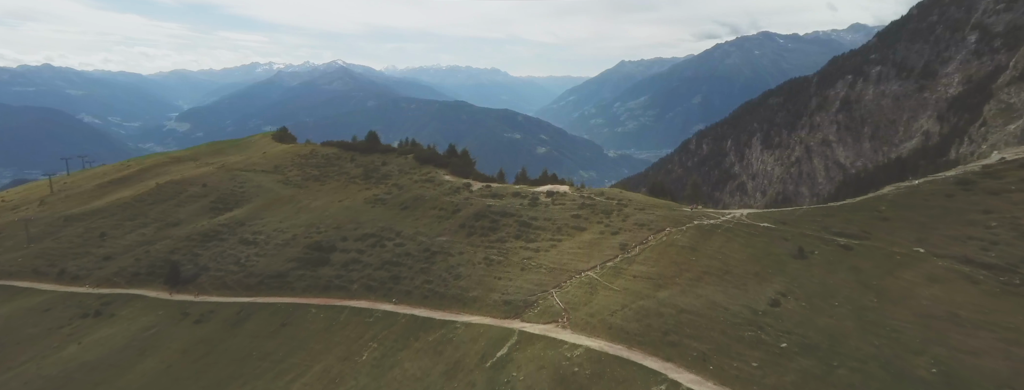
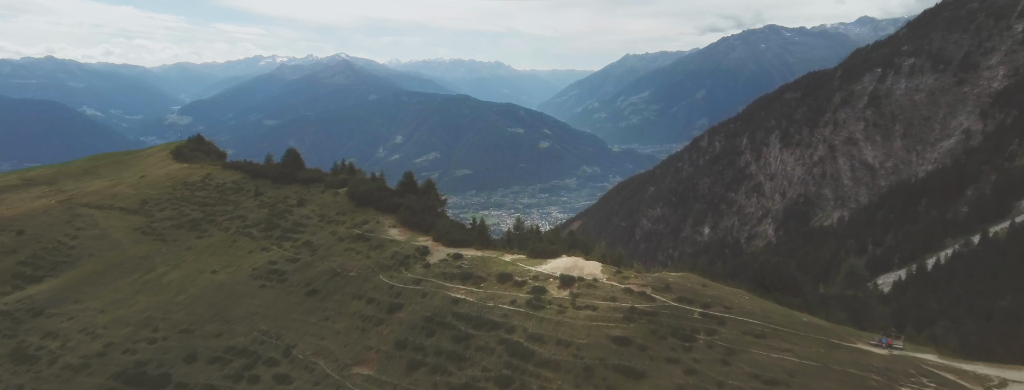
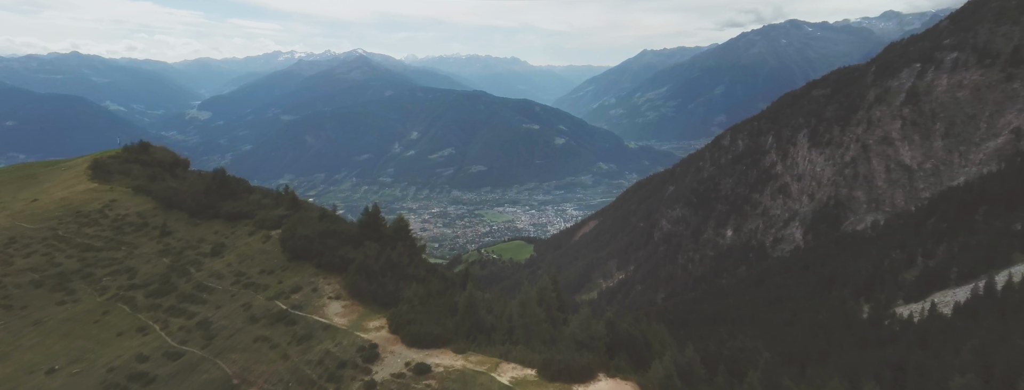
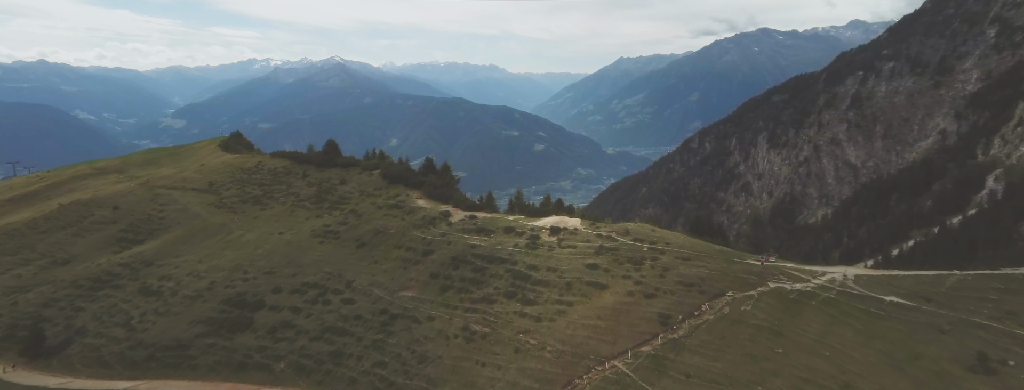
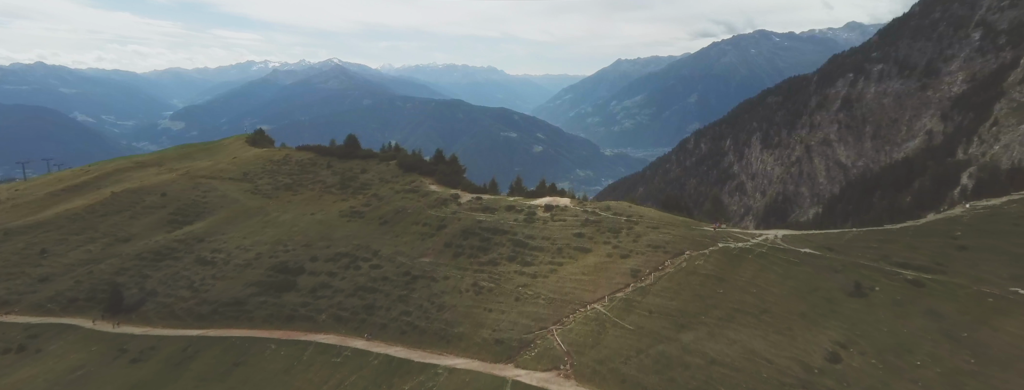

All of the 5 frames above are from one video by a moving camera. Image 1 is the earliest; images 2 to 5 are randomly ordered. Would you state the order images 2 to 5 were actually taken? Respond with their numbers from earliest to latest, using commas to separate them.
5, 4, 2, 3
